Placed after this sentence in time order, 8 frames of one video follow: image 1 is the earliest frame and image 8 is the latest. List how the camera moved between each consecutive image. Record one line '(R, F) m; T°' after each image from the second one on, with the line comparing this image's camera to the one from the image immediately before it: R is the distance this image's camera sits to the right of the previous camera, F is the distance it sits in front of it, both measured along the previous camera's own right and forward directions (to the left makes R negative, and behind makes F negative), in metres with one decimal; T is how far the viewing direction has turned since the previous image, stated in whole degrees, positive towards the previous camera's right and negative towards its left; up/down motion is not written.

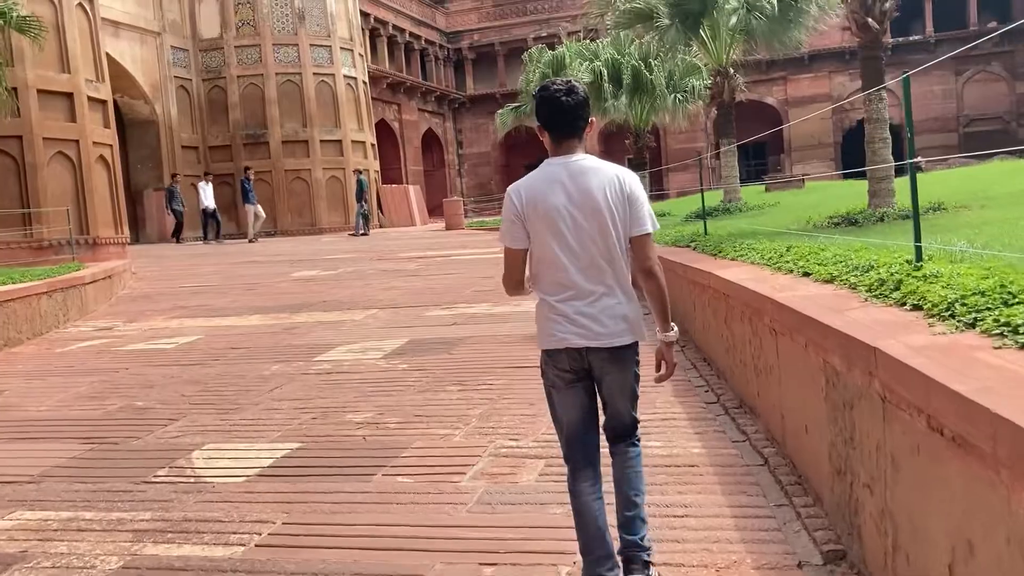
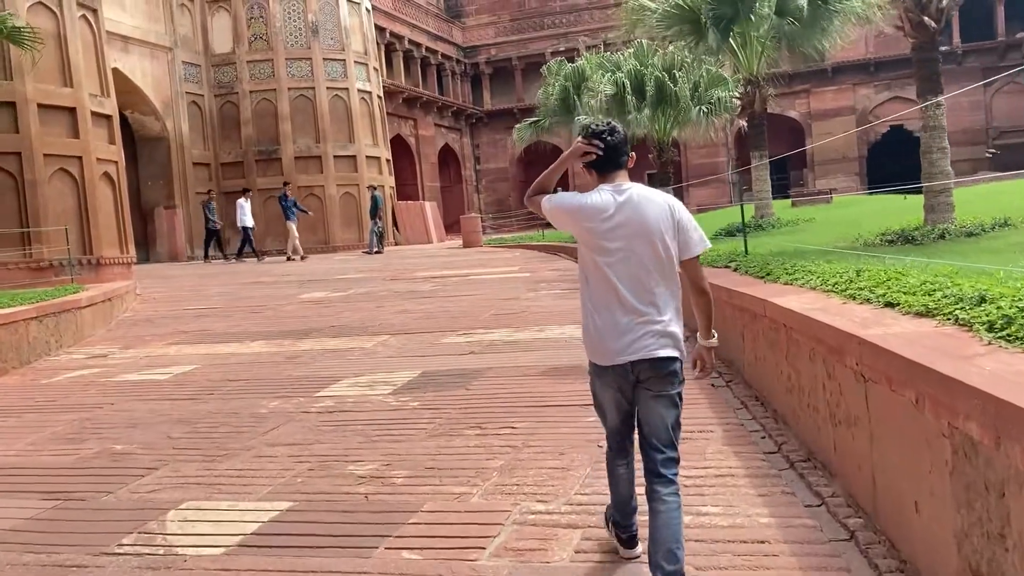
(0.0, +0.6) m; -1°
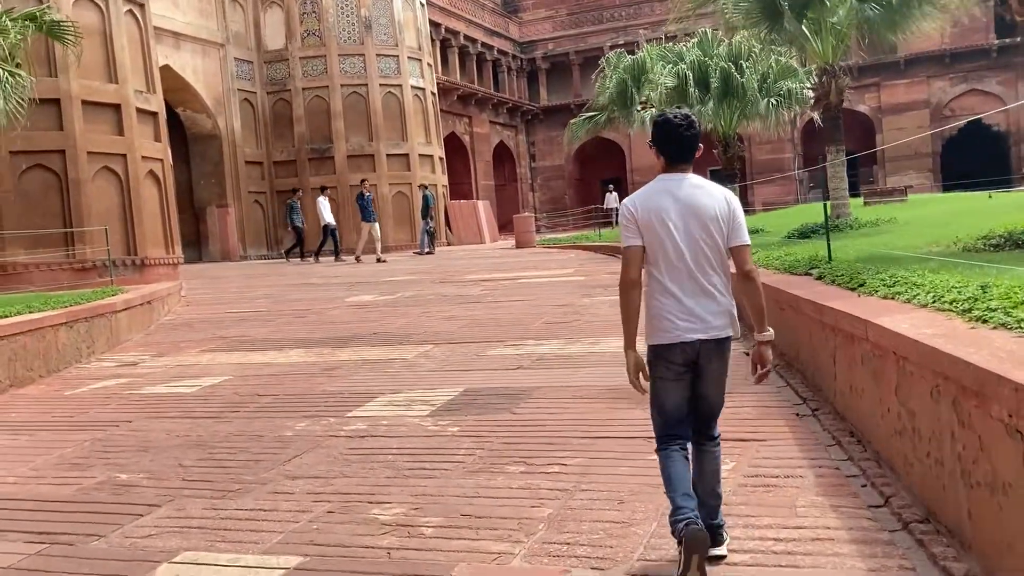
(0.0, +0.6) m; -3°
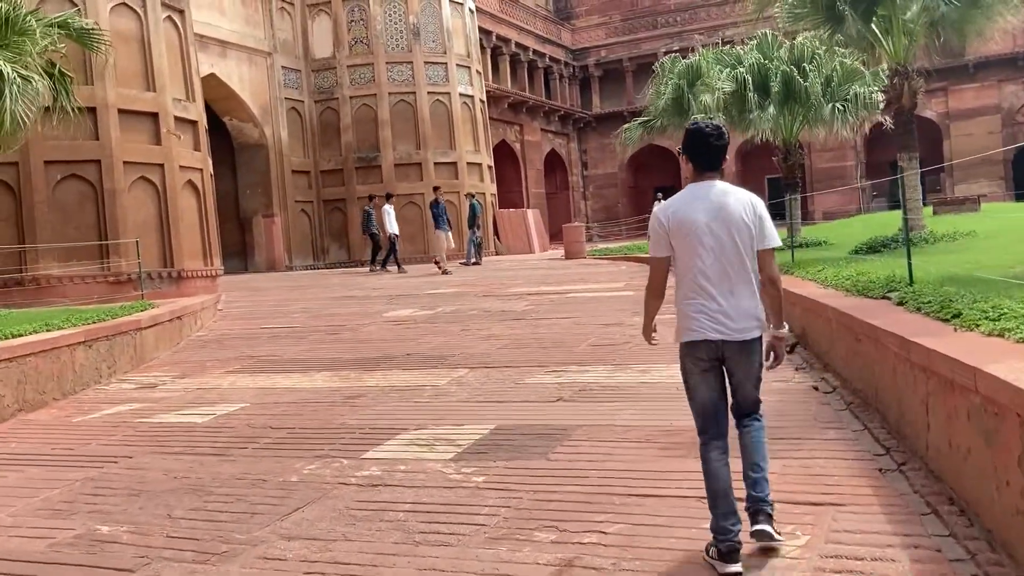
(+0.1, +0.6) m; -3°
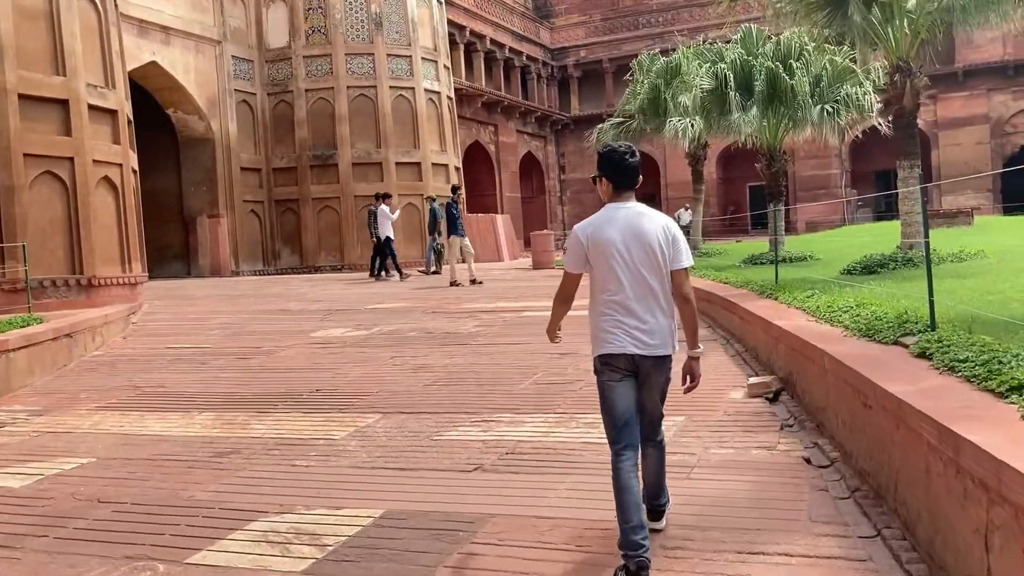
(+0.3, +1.2) m; +1°
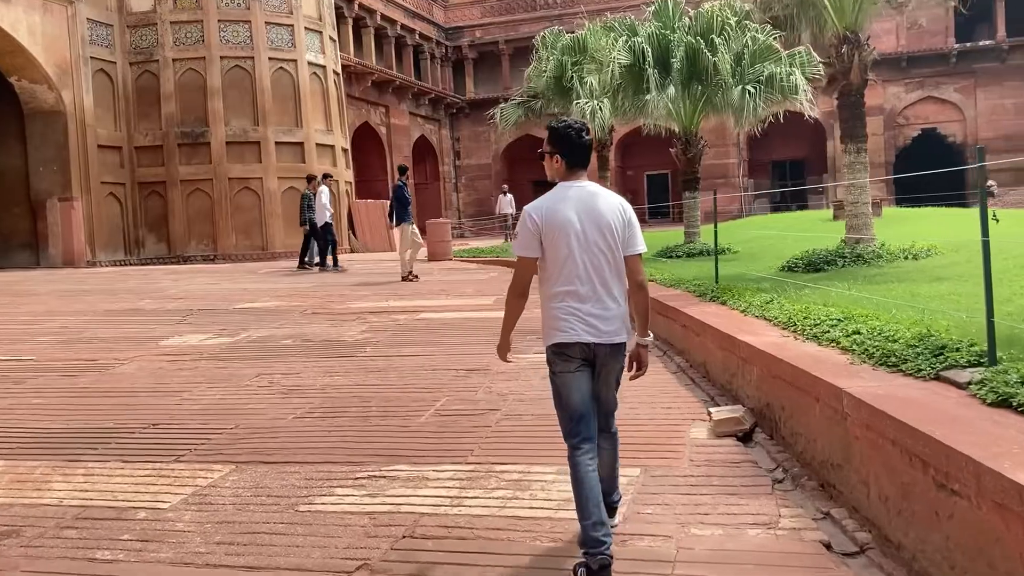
(0.0, +1.3) m; +6°
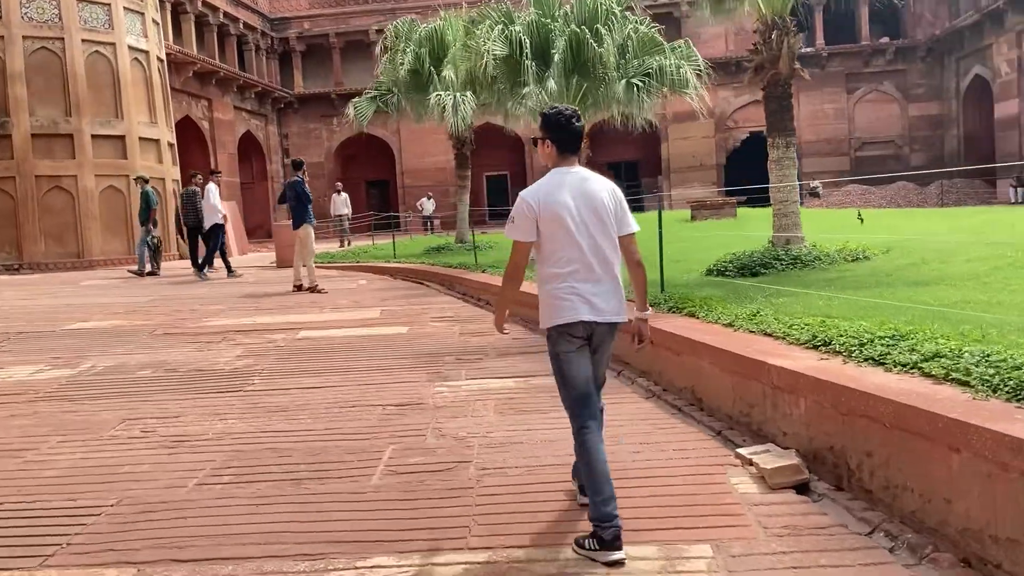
(-0.6, +1.0) m; +11°
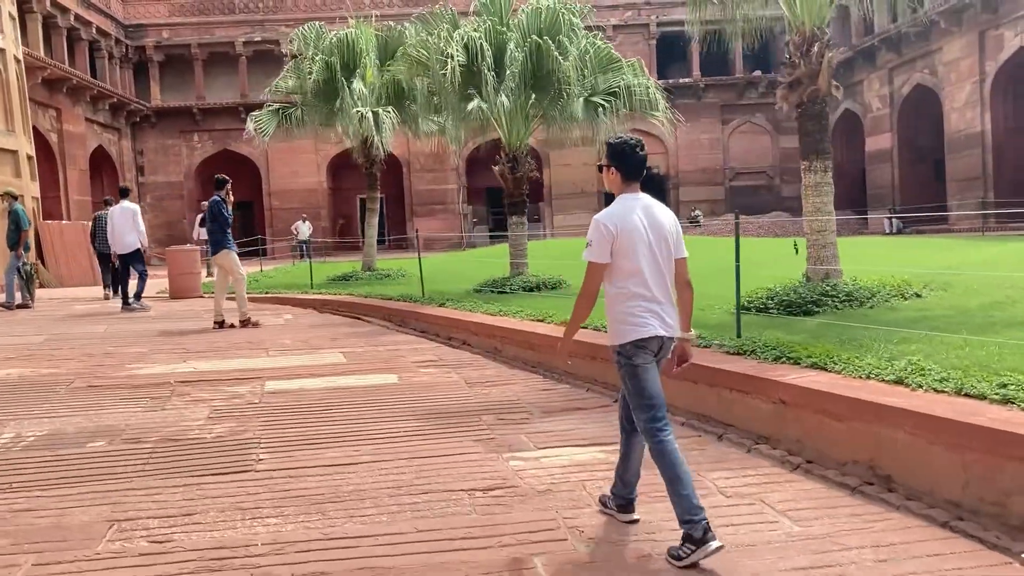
(-1.1, +1.1) m; +9°
